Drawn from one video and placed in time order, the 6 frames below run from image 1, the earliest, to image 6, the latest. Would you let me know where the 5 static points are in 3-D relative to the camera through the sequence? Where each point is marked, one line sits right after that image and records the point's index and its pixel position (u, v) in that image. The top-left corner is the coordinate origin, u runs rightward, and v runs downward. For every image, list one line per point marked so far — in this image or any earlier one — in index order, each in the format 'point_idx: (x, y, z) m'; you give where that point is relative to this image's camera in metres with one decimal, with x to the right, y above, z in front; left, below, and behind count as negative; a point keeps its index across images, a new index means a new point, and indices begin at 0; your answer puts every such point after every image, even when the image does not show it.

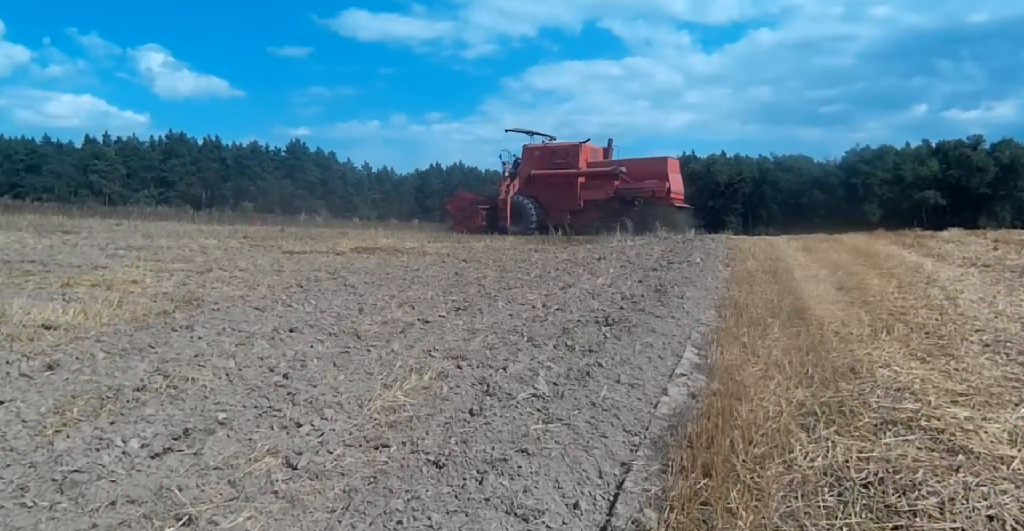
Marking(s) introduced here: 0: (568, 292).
0: (+0.6, -0.3, +7.6) m
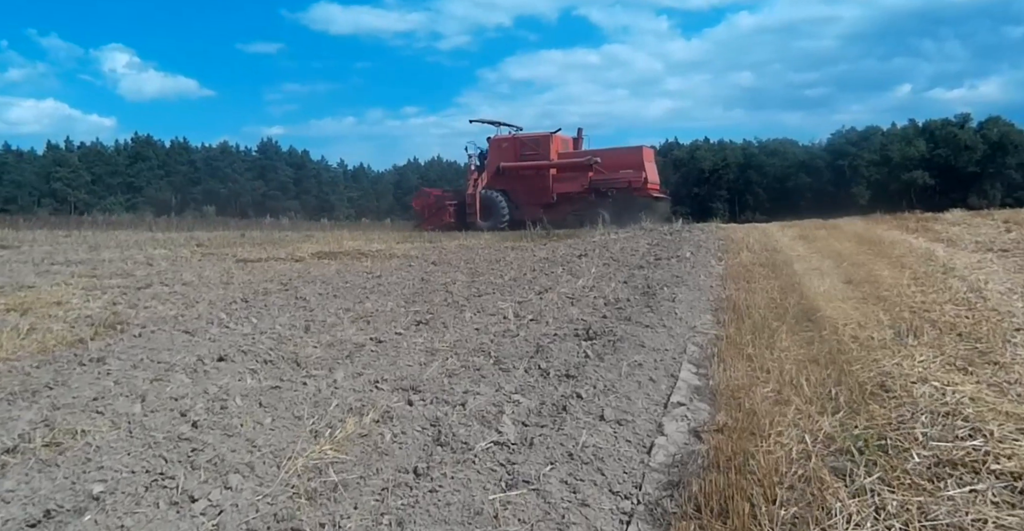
0: (+0.3, -0.3, +6.7) m
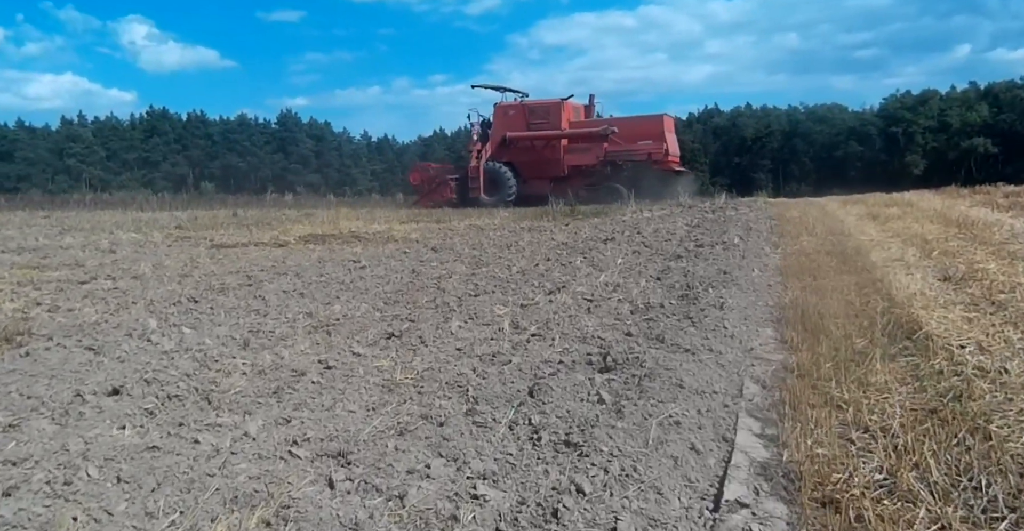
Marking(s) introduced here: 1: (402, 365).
0: (+0.3, -0.3, +5.3) m
1: (-0.6, -0.6, +4.2) m
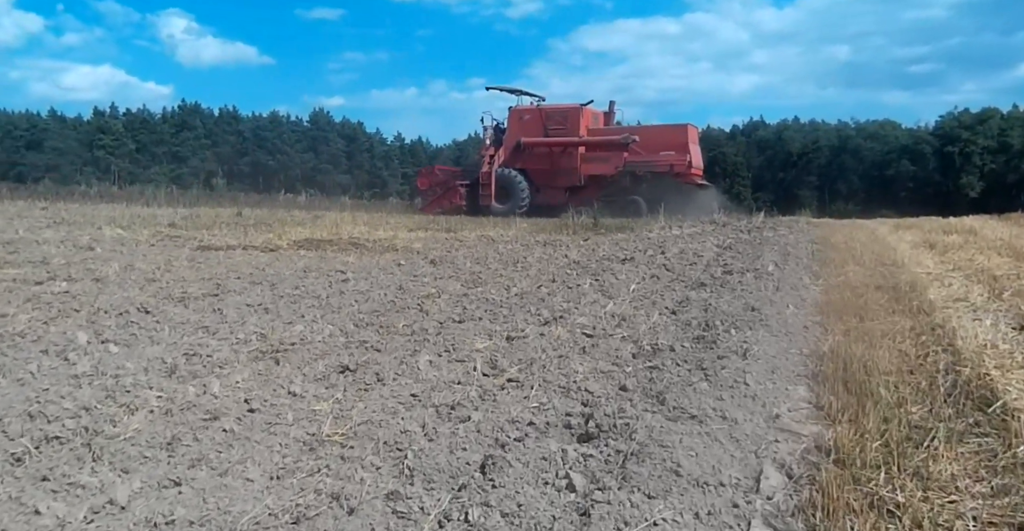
0: (+0.2, -0.5, +4.5) m
1: (-0.8, -0.7, +3.4) m
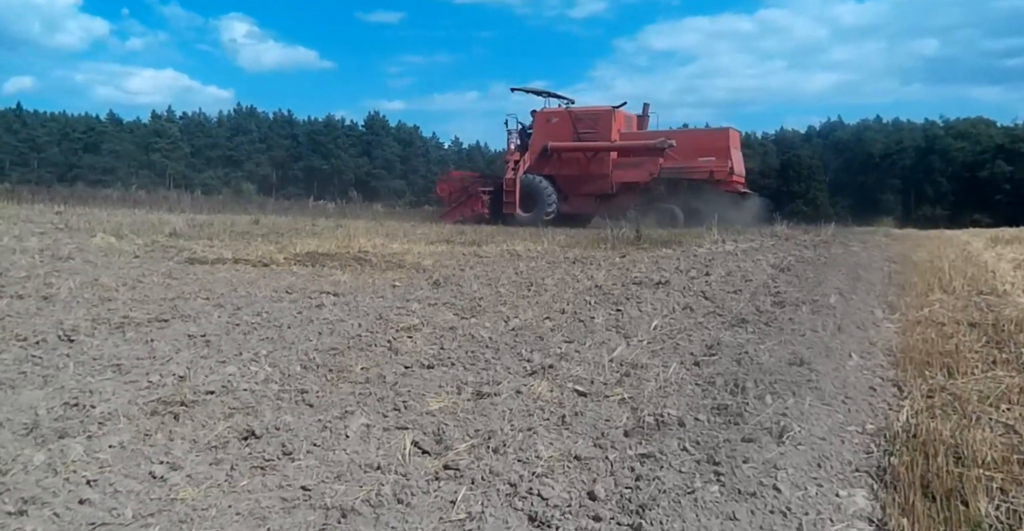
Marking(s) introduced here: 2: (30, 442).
0: (0.0, -0.6, +3.5) m
1: (-1.1, -0.8, +2.5) m
2: (-2.0, -0.7, +3.1) m
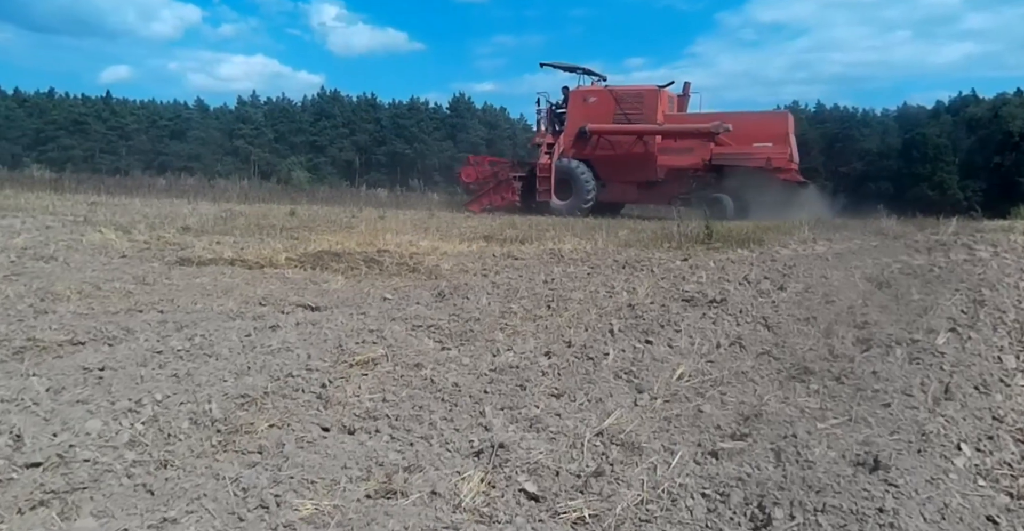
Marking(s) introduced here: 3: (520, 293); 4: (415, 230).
0: (-0.3, -0.8, +2.3) m
1: (-1.5, -1.0, +1.5) m
2: (-2.3, -0.9, +2.2) m
3: (0.0, -0.2, +5.6) m
4: (-1.1, +0.5, +8.9) m
